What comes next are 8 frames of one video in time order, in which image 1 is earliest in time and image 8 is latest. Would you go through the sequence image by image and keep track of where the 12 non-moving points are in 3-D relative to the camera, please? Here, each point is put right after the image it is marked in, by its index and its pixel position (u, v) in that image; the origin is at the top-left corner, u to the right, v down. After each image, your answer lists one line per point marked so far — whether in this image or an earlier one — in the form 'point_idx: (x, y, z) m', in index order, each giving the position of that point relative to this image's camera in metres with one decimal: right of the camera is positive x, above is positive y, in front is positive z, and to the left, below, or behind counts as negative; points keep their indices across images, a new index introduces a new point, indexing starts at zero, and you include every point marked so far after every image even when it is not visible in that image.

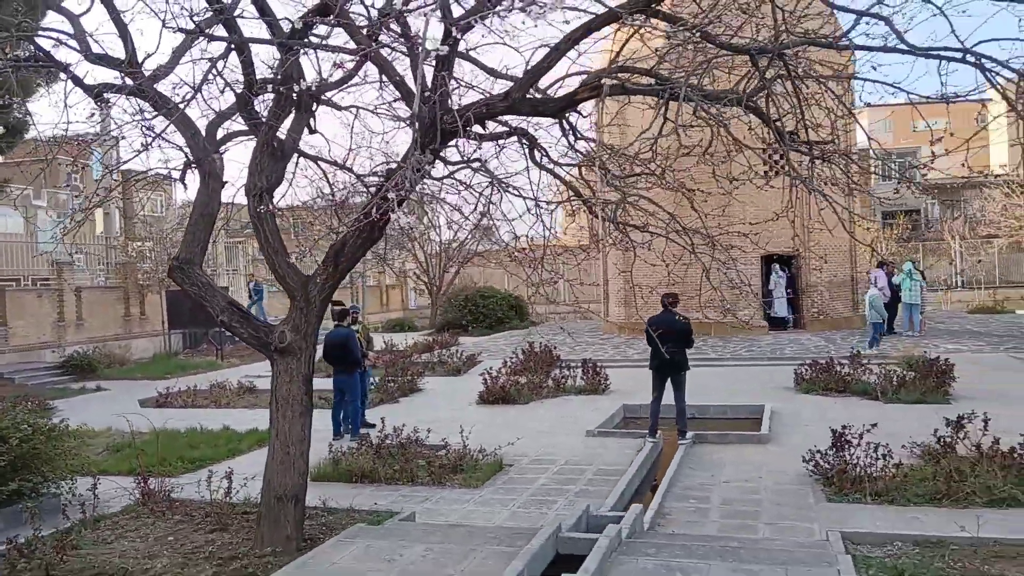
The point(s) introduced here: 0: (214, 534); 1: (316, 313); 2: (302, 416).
0: (-1.9, -1.6, +5.4) m
1: (-1.2, -0.1, +5.1) m
2: (-1.3, -0.8, +5.1) m
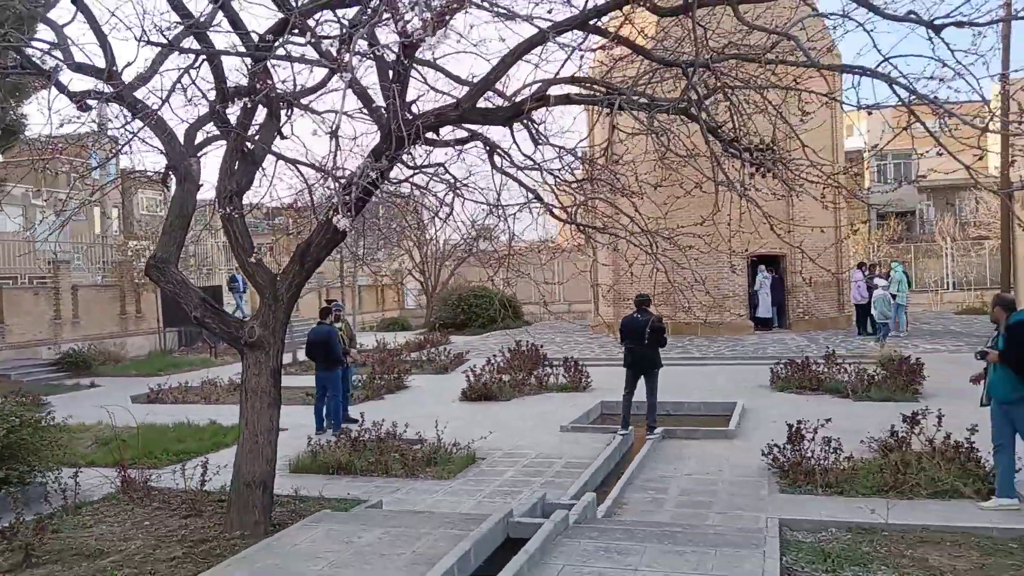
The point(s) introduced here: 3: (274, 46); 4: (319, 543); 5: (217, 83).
0: (-2.2, -1.6, +5.7) m
1: (-1.5, -0.1, +5.4) m
2: (-1.6, -0.8, +5.4) m
3: (-1.4, +1.5, +4.9) m
4: (-1.1, -1.5, +4.9) m
5: (-1.9, +1.4, +5.4) m
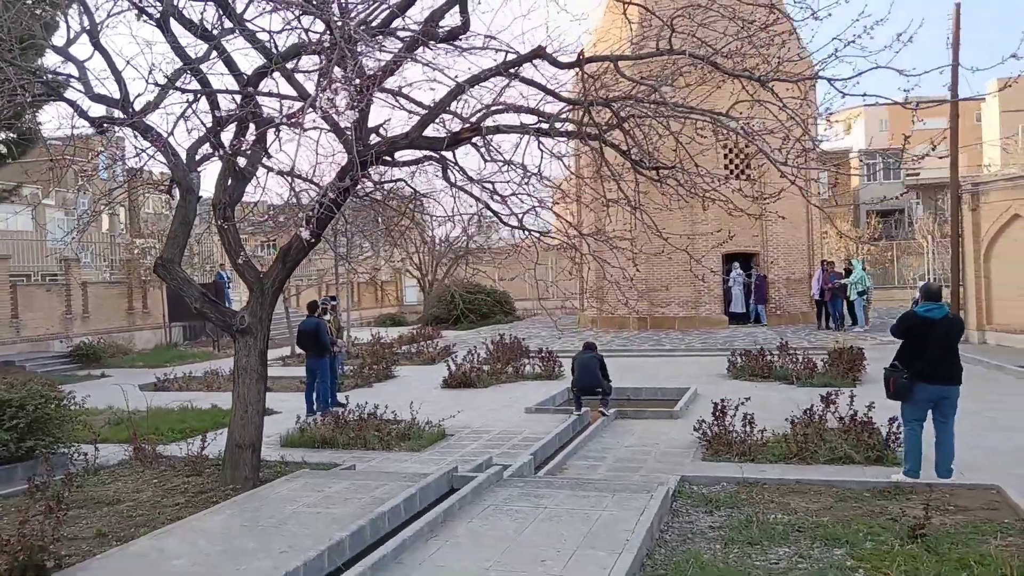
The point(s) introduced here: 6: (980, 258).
0: (-2.6, -1.5, +6.7) m
1: (-1.9, -0.1, +6.5) m
2: (-2.0, -0.7, +6.4) m
3: (-1.9, +1.5, +6.0) m
4: (-1.6, -1.5, +6.0) m
5: (-2.3, +1.4, +6.5) m
6: (+8.6, +0.5, +15.2) m
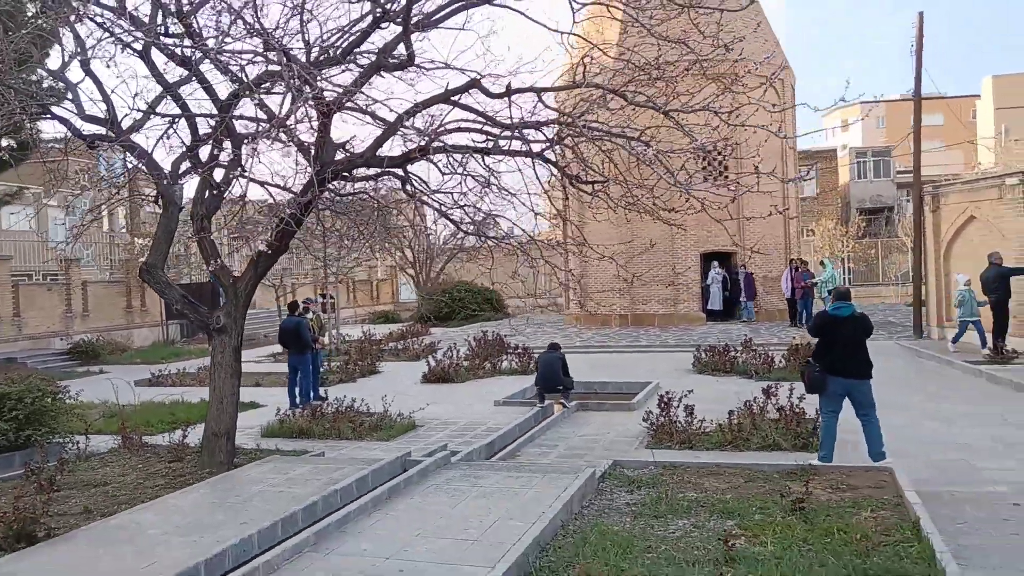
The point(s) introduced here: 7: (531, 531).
0: (-3.1, -1.6, +7.4) m
1: (-2.3, -0.1, +7.2) m
2: (-2.4, -0.8, +7.1) m
3: (-2.3, +1.5, +6.7) m
4: (-2.0, -1.5, +6.6) m
5: (-2.8, +1.4, +7.1) m
6: (+8.2, +0.6, +15.9) m
7: (+0.1, -1.5, +4.9) m
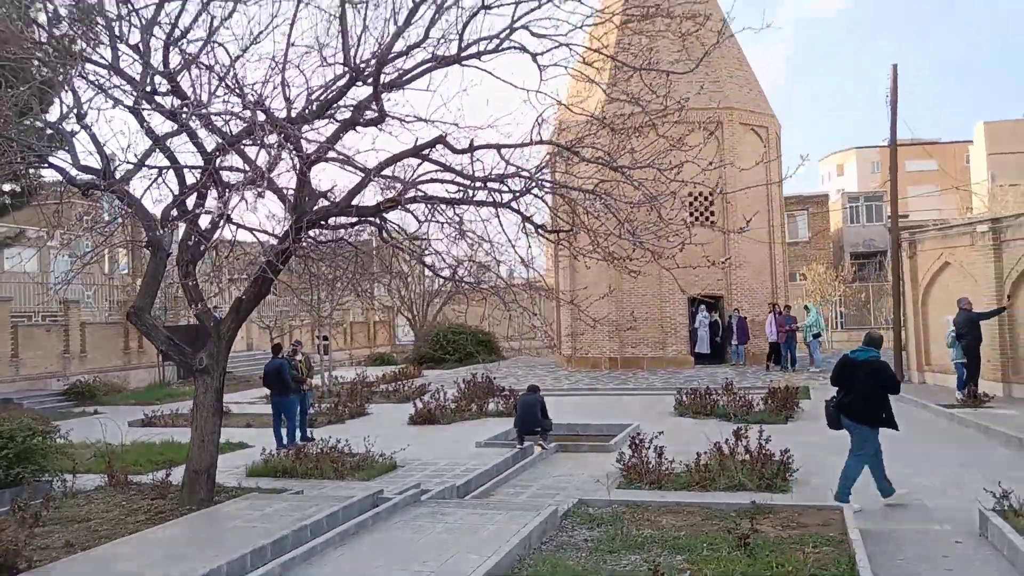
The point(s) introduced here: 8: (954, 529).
0: (-3.3, -2.0, +7.7) m
1: (-2.6, -0.5, +7.5) m
2: (-2.7, -1.1, +7.4) m
3: (-2.6, +1.1, +7.1) m
4: (-2.3, -1.9, +6.9) m
5: (-3.0, +1.0, +7.5) m
6: (+8.0, -0.3, +16.2) m
7: (-0.2, -1.7, +5.2) m
8: (+3.5, -1.9, +6.5) m
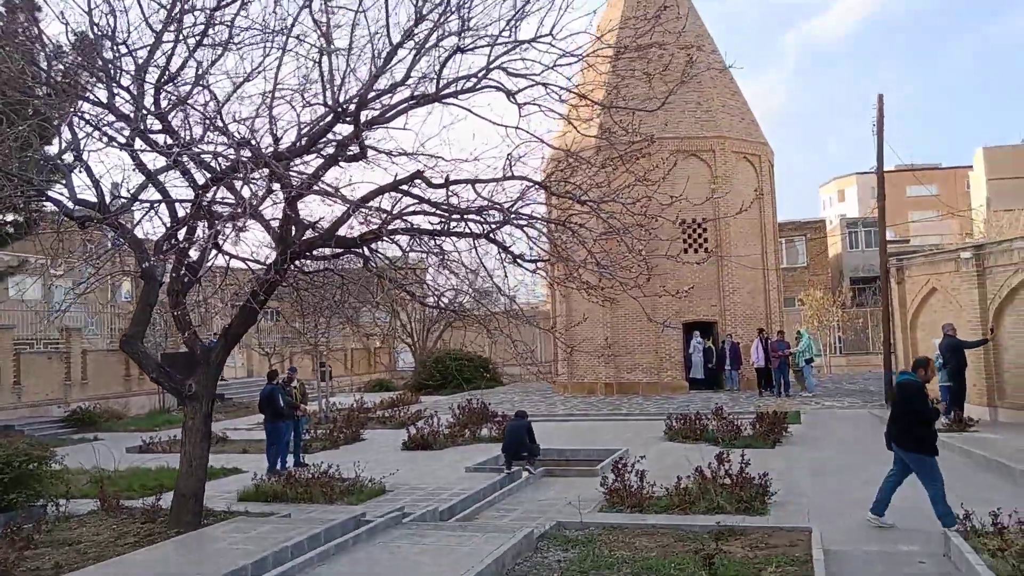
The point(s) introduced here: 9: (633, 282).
0: (-3.5, -2.2, +7.9) m
1: (-2.8, -0.8, +7.7) m
2: (-2.9, -1.4, +7.7) m
3: (-2.8, +0.9, +7.4) m
4: (-2.4, -2.1, +7.1) m
5: (-3.2, +0.7, +7.8) m
6: (+7.8, -0.8, +16.4) m
7: (-0.4, -1.9, +5.4) m
8: (+3.3, -2.1, +6.6) m
9: (+1.2, +0.1, +8.4) m
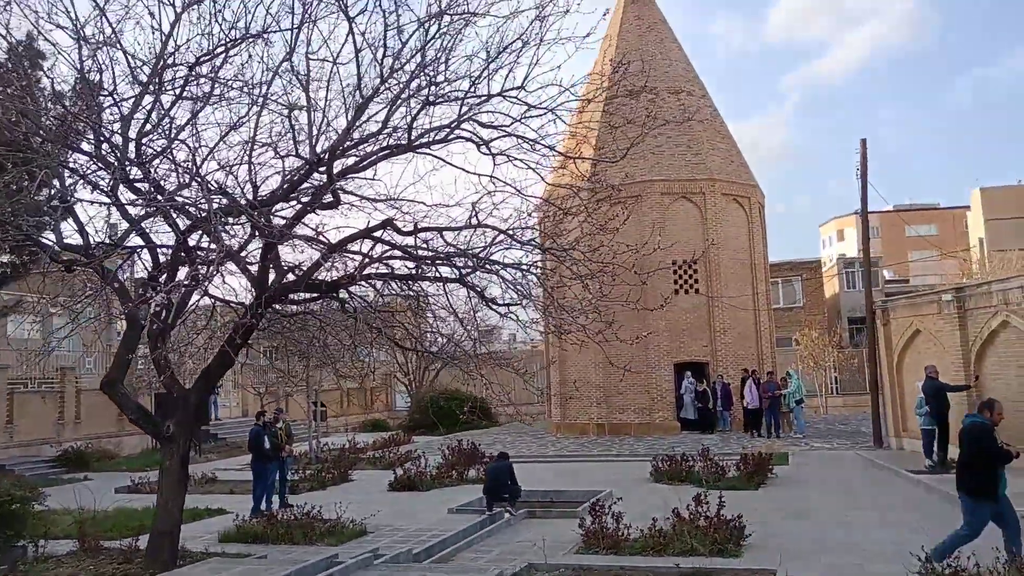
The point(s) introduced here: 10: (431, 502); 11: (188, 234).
0: (-3.8, -2.7, +8.0) m
1: (-3.0, -1.2, +7.9) m
2: (-3.1, -1.8, +7.8) m
3: (-3.0, +0.5, +7.6) m
4: (-2.7, -2.5, +7.2) m
5: (-3.5, +0.3, +8.0) m
6: (+7.6, -1.6, +16.5) m
7: (-0.6, -2.2, +5.5) m
8: (+3.0, -2.5, +6.7) m
9: (+1.0, -0.4, +8.6) m
10: (-1.2, -3.2, +12.5) m
11: (-3.0, +0.5, +7.7) m
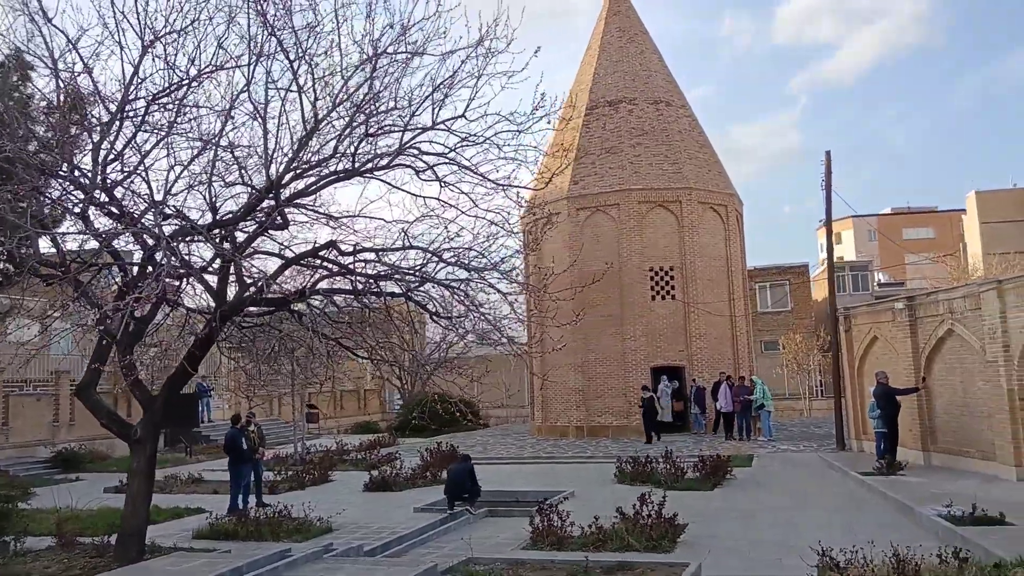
0: (-4.3, -2.8, +8.6) m
1: (-3.6, -1.3, +8.5) m
2: (-3.7, -2.0, +8.4) m
3: (-3.6, +0.3, +8.2) m
4: (-3.3, -2.6, +7.8) m
5: (-4.1, +0.2, +8.7) m
6: (+7.0, -1.8, +17.0) m
7: (-1.2, -2.4, +6.1) m
8: (+2.4, -2.6, +7.3) m
9: (+0.4, -0.5, +9.2) m
10: (-1.8, -3.4, +13.1) m
11: (-3.6, +0.4, +8.3) m
